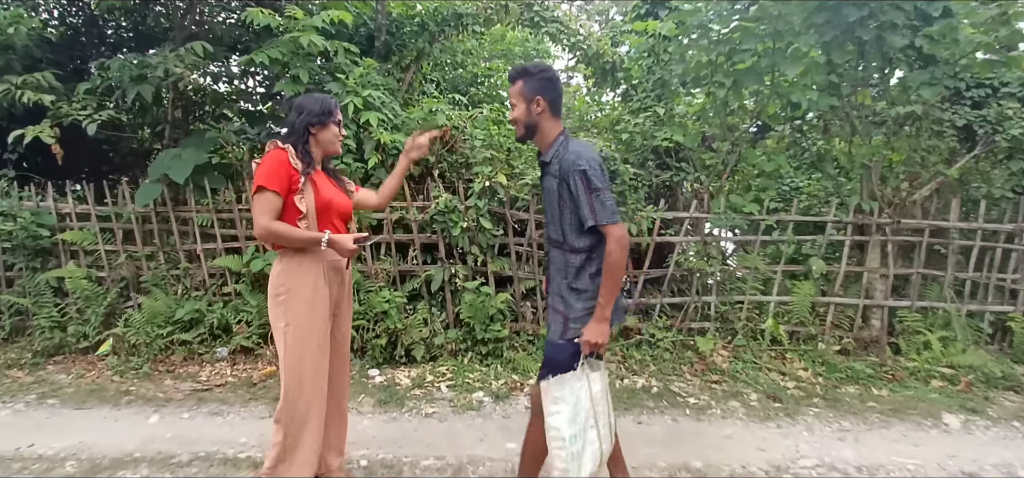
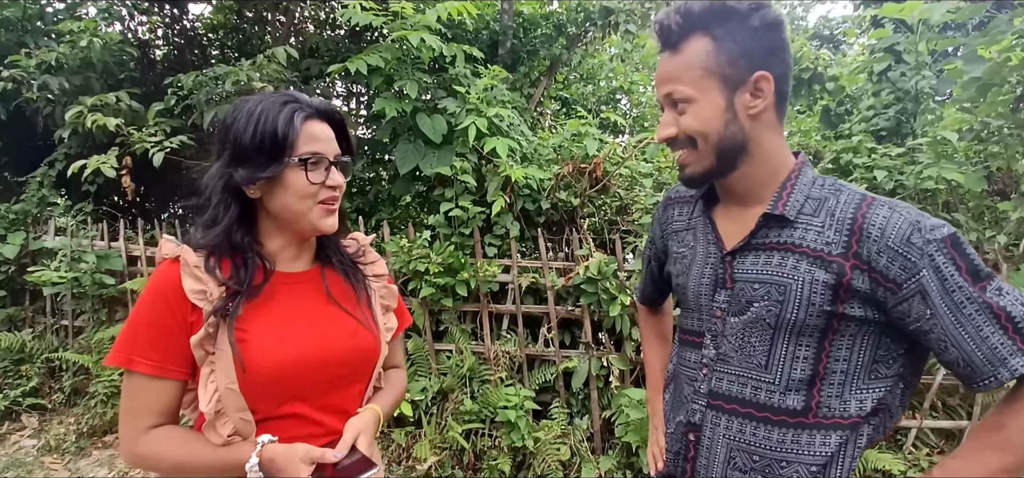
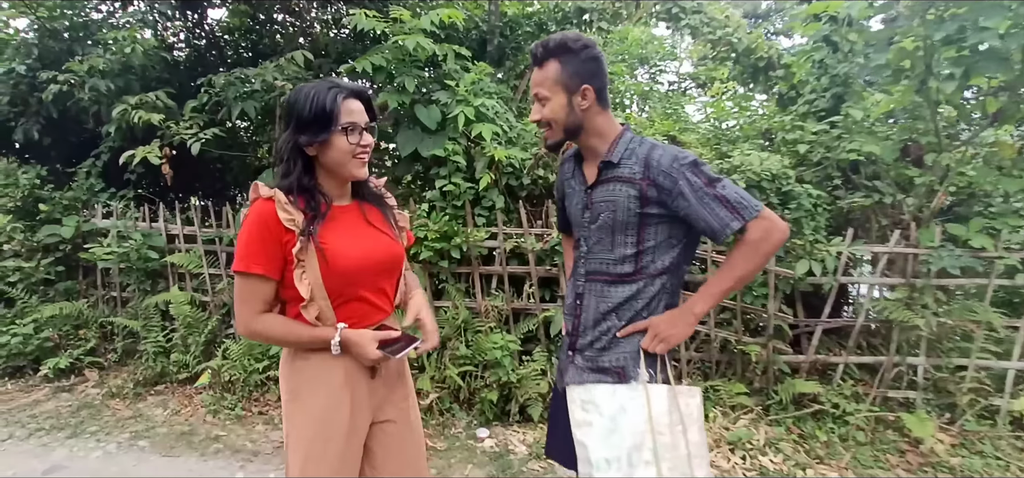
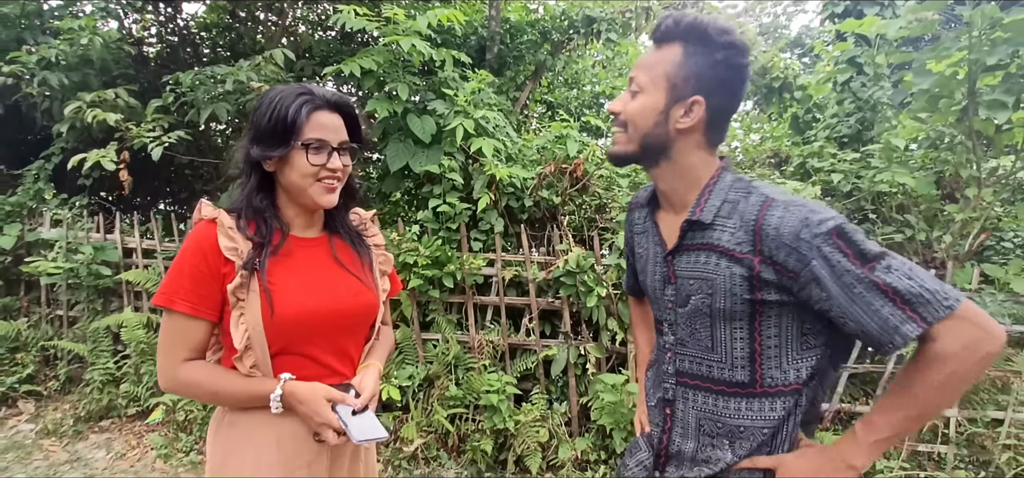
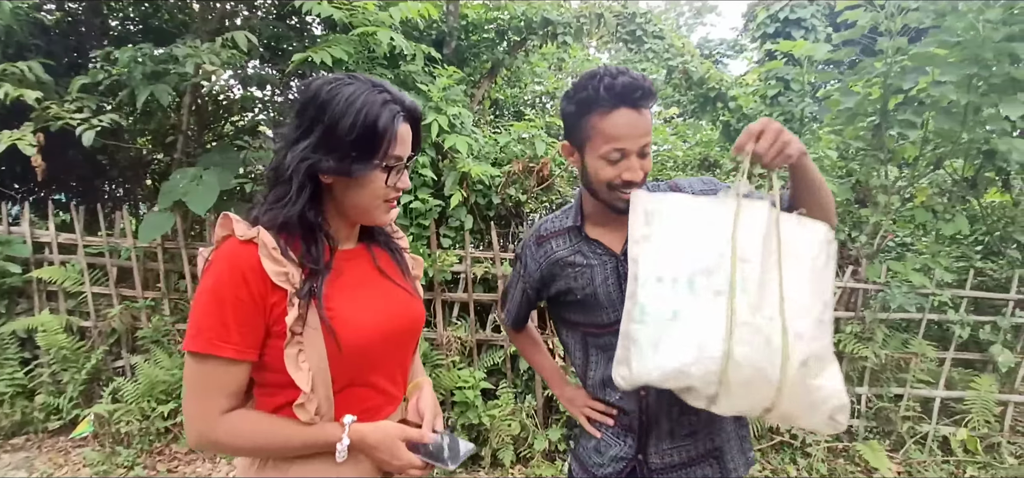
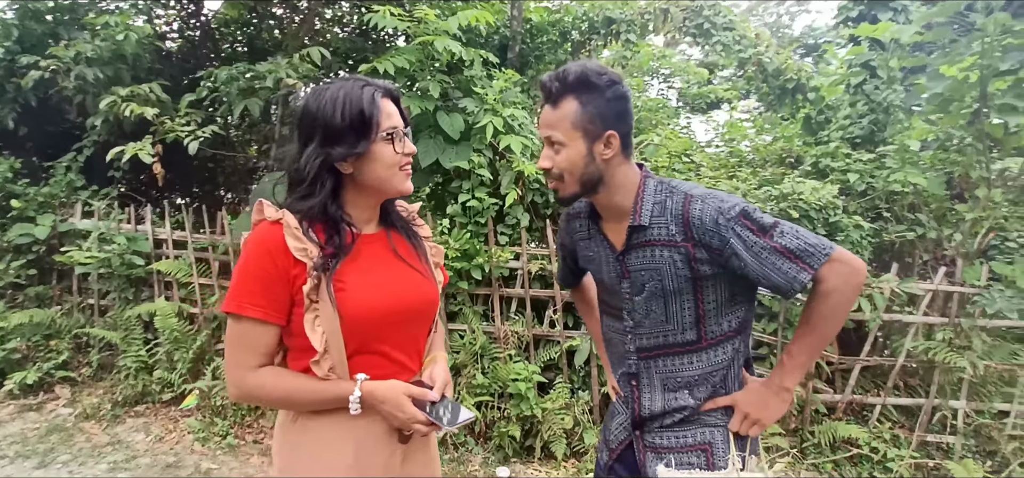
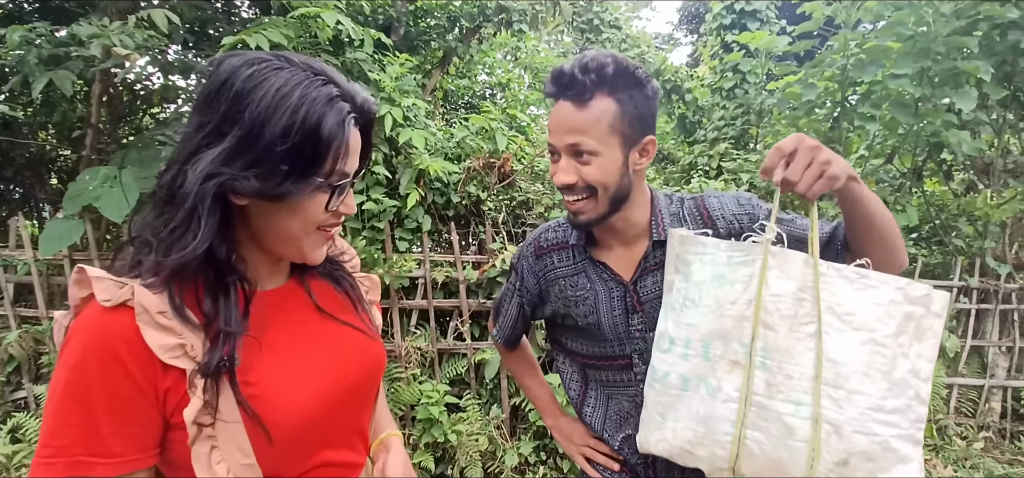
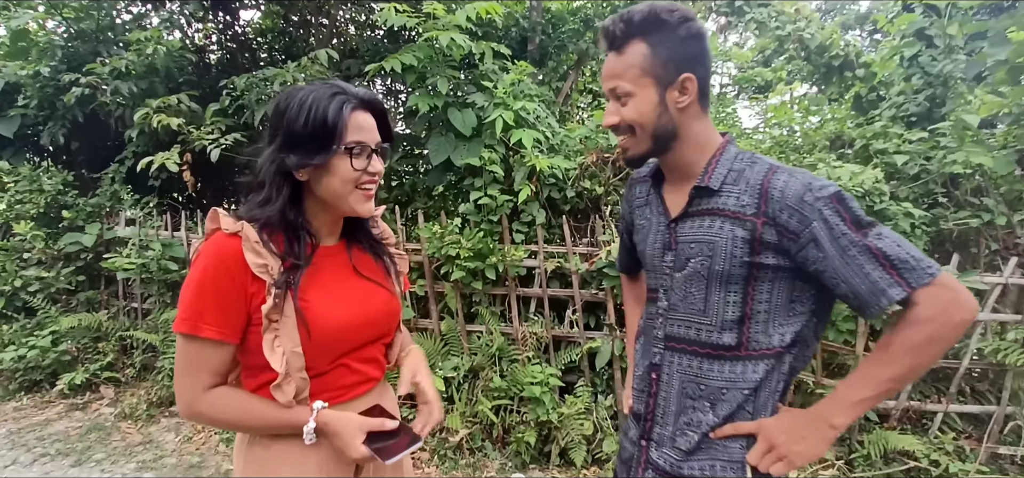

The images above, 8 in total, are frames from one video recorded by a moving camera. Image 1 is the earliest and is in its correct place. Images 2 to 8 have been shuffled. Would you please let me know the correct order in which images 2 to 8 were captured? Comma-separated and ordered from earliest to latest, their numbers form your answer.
3, 8, 2, 4, 6, 5, 7
